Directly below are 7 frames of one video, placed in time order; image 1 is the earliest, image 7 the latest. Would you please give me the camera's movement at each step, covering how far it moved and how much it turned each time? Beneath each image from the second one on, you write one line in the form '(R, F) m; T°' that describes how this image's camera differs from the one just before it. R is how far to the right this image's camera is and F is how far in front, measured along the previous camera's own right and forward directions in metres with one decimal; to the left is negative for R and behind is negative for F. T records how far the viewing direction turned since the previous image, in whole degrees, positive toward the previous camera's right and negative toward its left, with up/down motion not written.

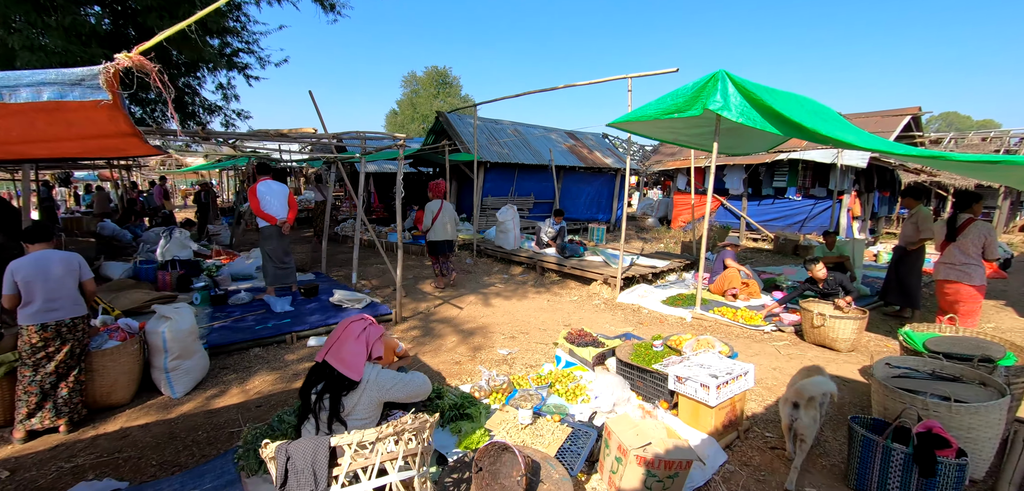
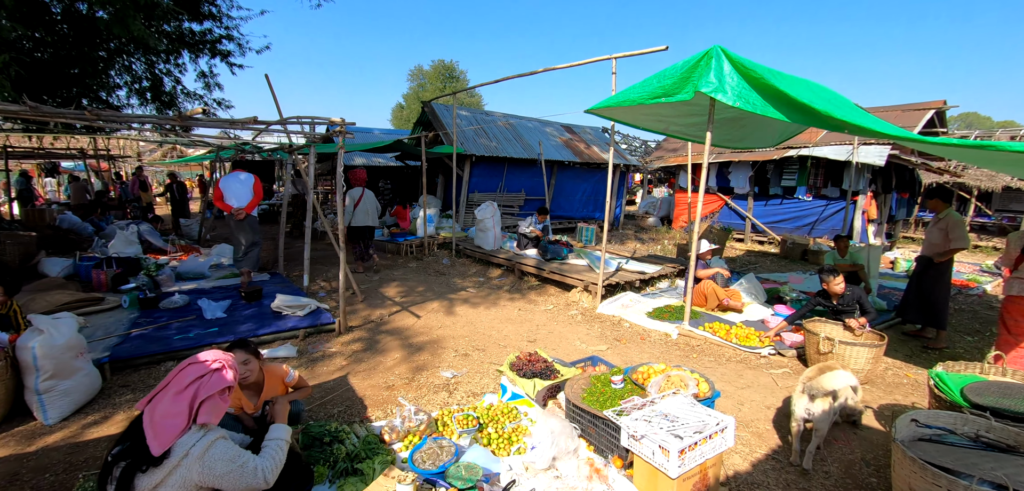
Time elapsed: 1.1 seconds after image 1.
(+0.6, +0.8) m; -1°
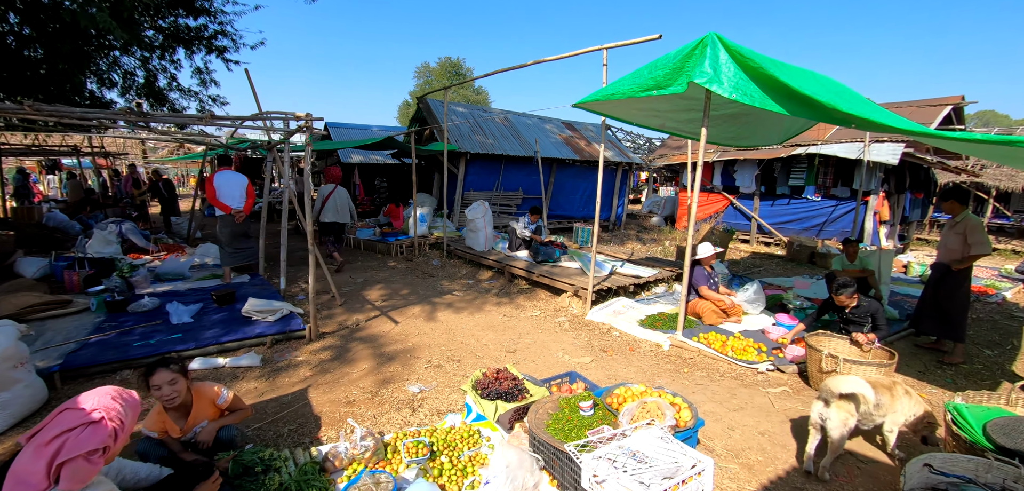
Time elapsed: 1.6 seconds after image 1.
(+0.3, +0.4) m; -1°
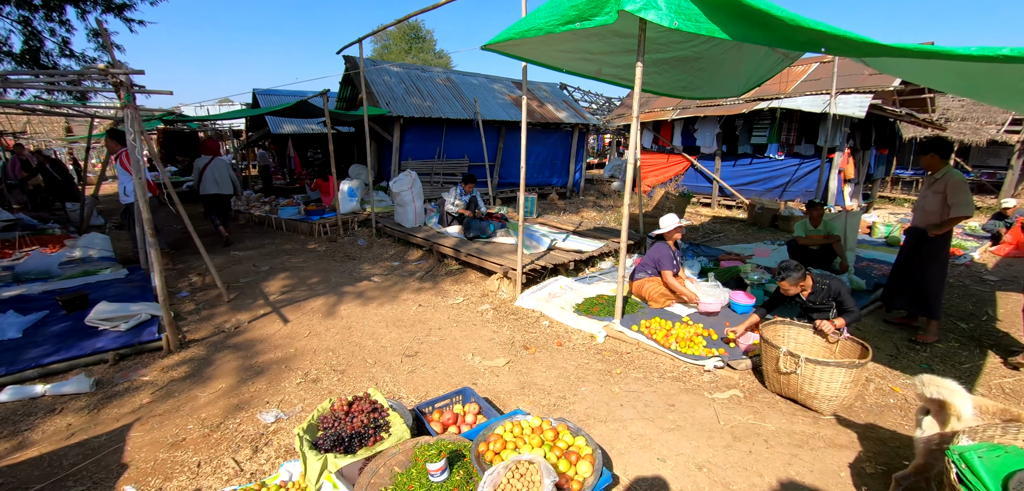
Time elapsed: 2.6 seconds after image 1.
(+0.7, +0.9) m; +3°
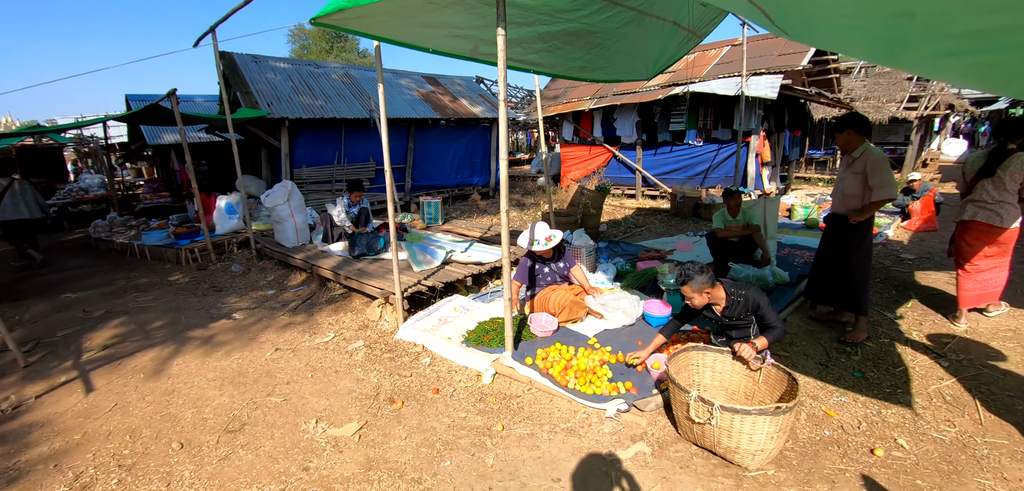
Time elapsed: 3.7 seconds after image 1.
(+0.6, +0.8) m; +6°
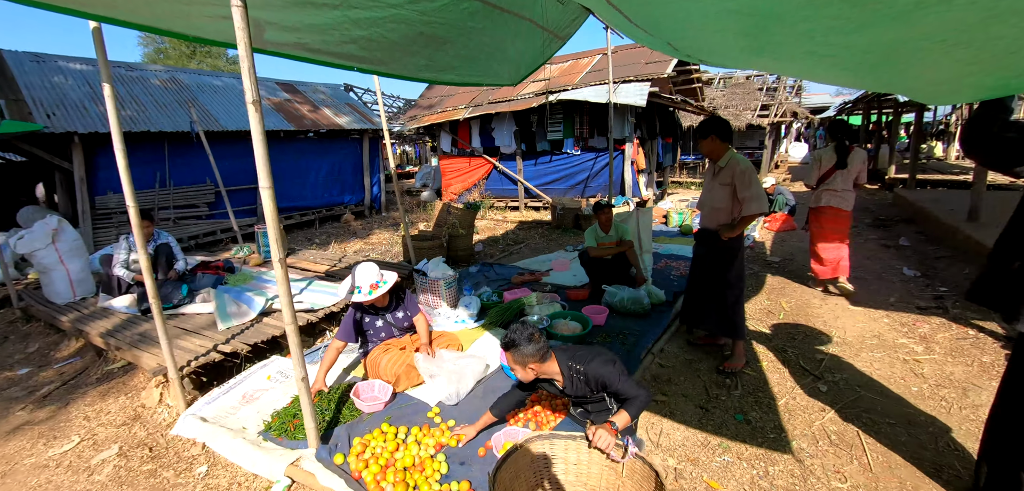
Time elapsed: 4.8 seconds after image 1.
(+0.6, +0.8) m; +11°
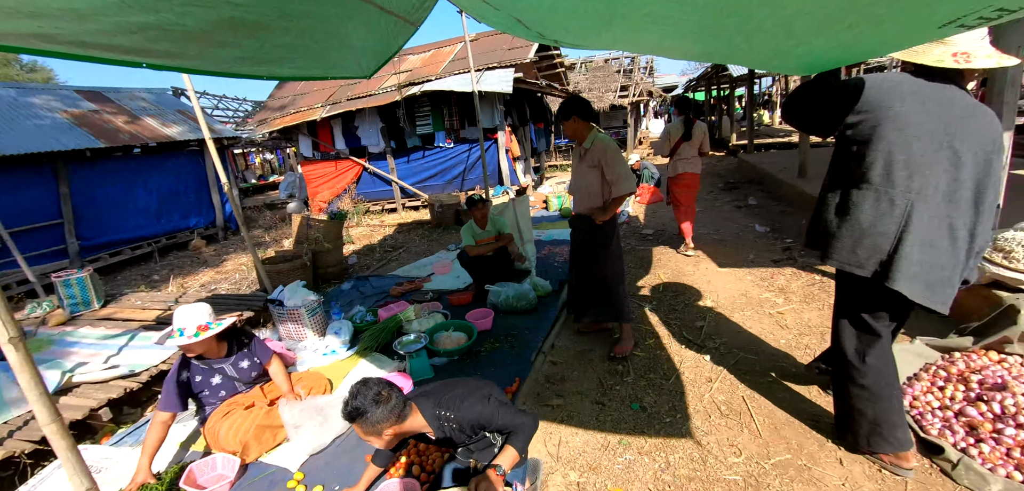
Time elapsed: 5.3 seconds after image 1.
(+0.2, +0.3) m; +13°
